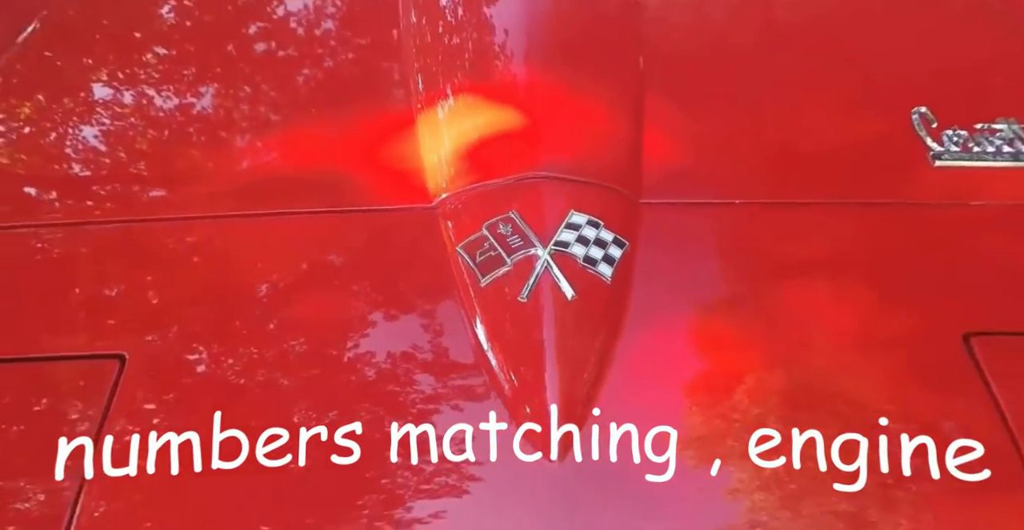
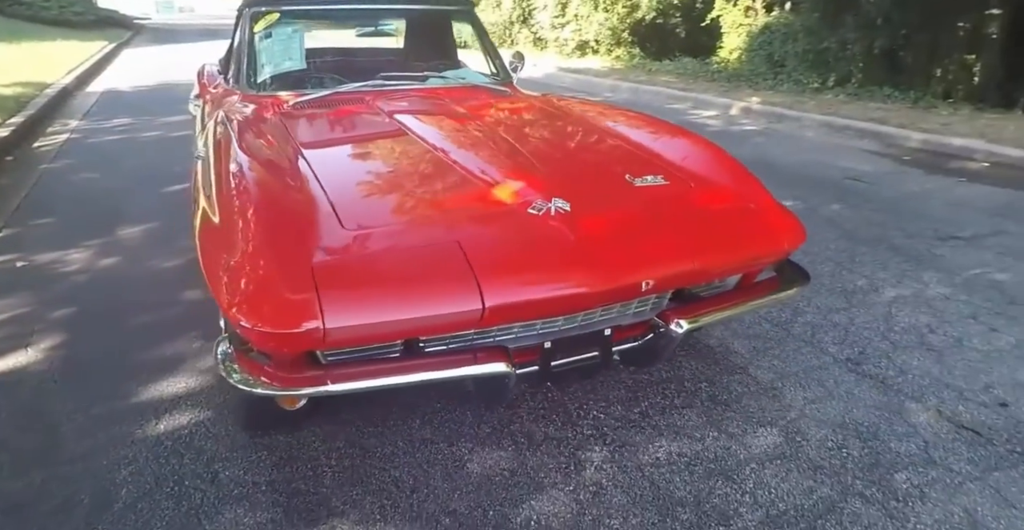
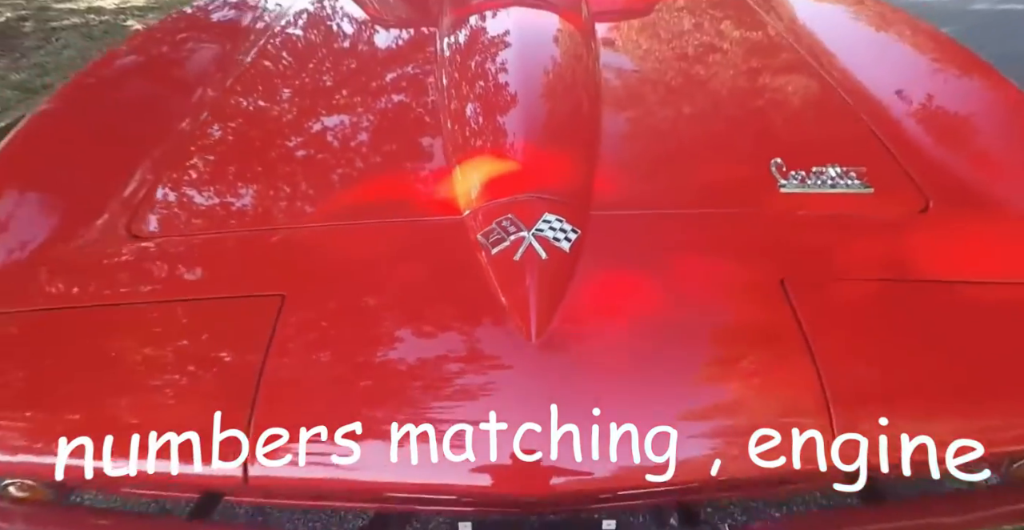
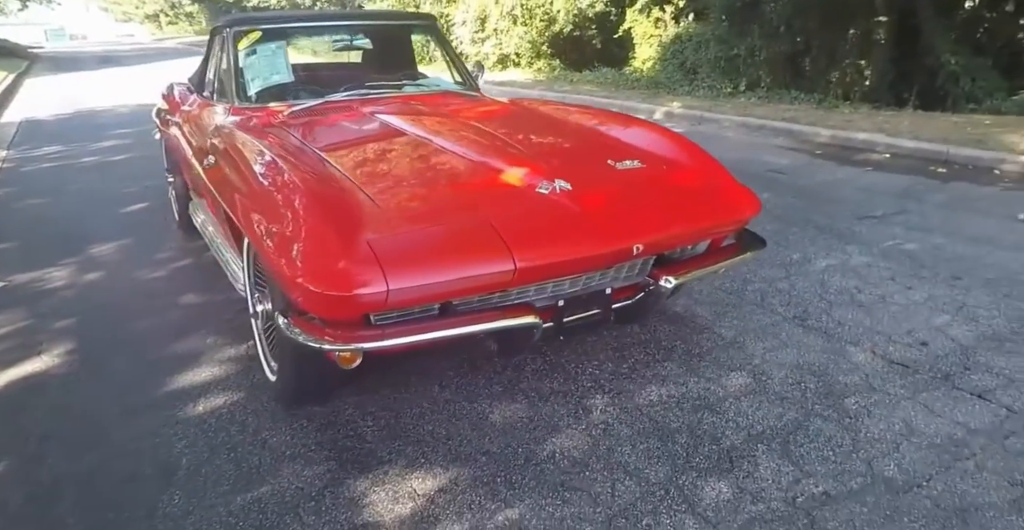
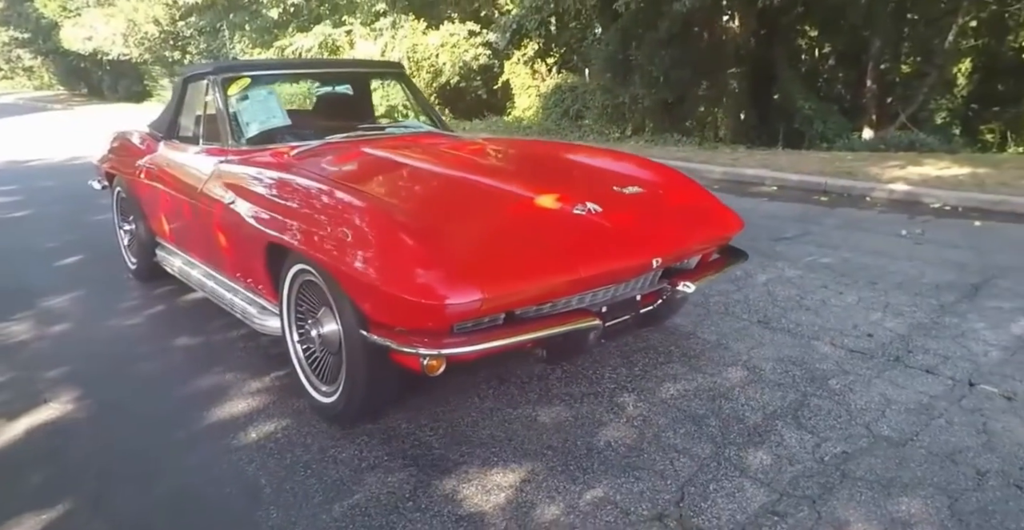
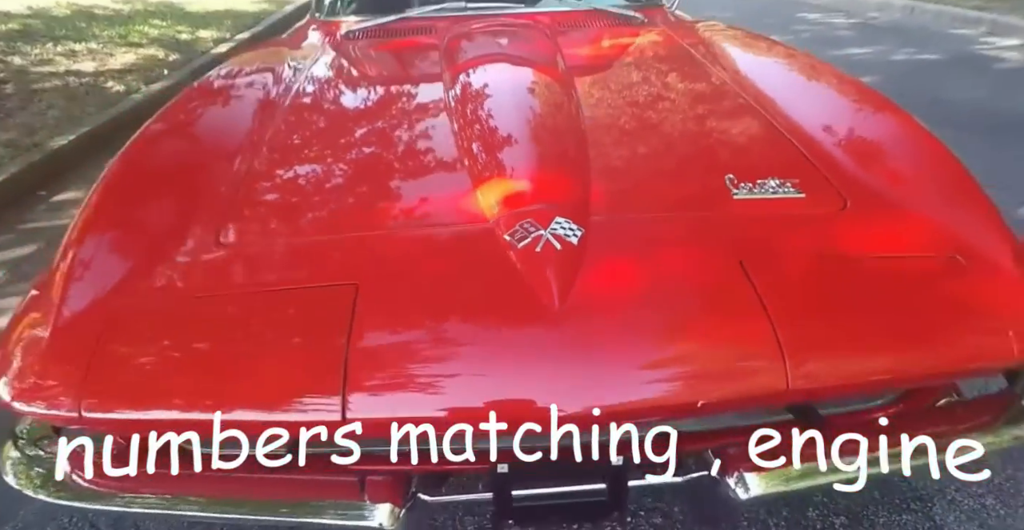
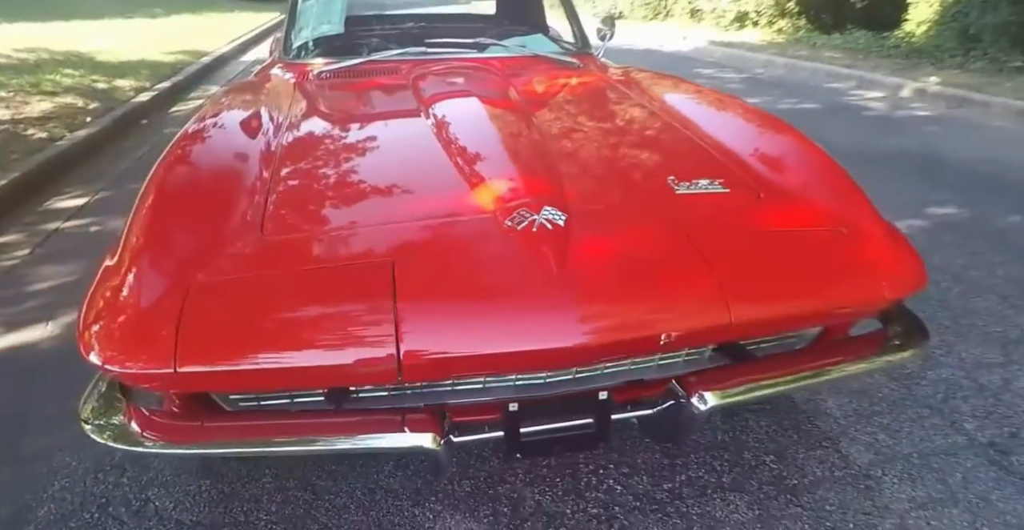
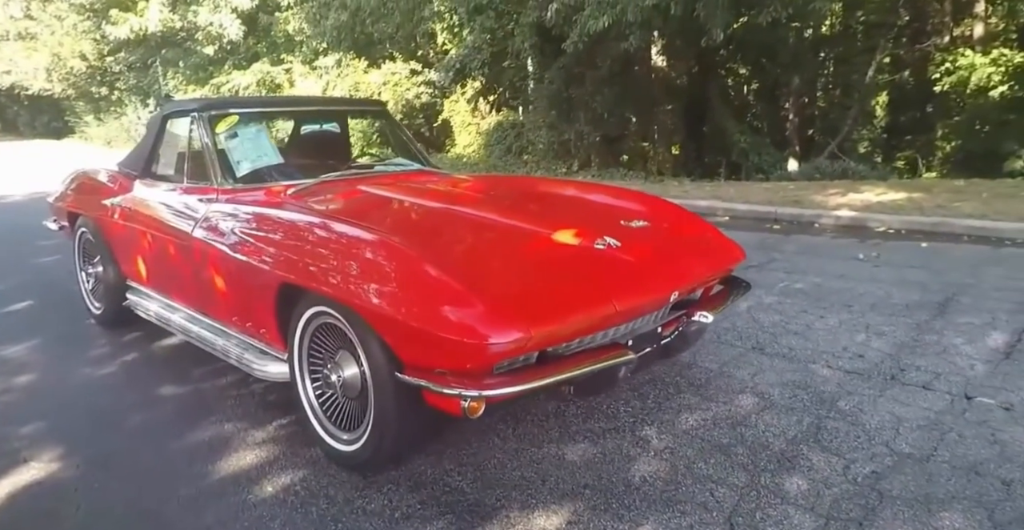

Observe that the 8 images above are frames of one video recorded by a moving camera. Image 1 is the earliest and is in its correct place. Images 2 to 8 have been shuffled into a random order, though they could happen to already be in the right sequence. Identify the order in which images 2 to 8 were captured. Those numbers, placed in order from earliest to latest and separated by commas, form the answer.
3, 6, 7, 2, 4, 5, 8
